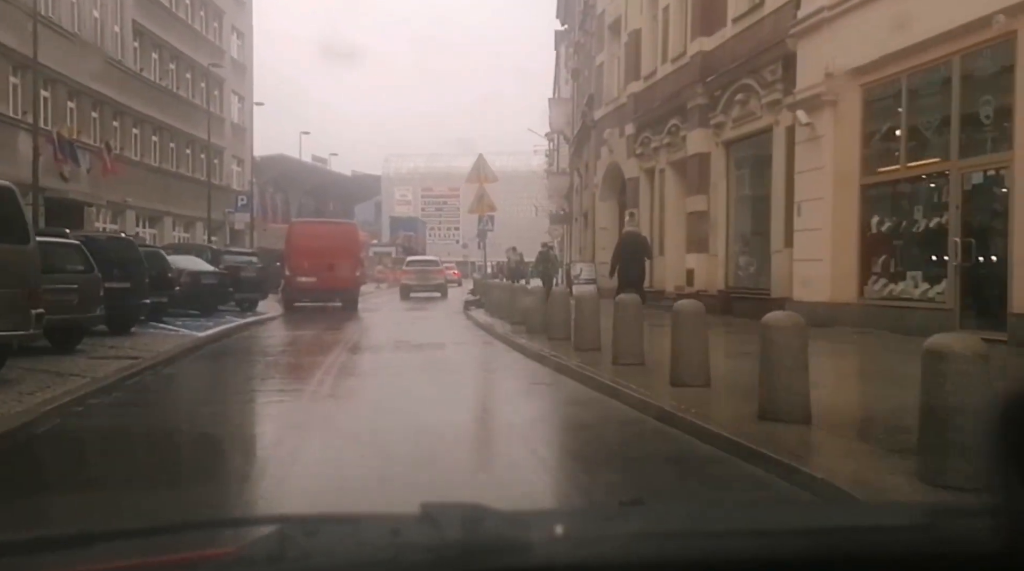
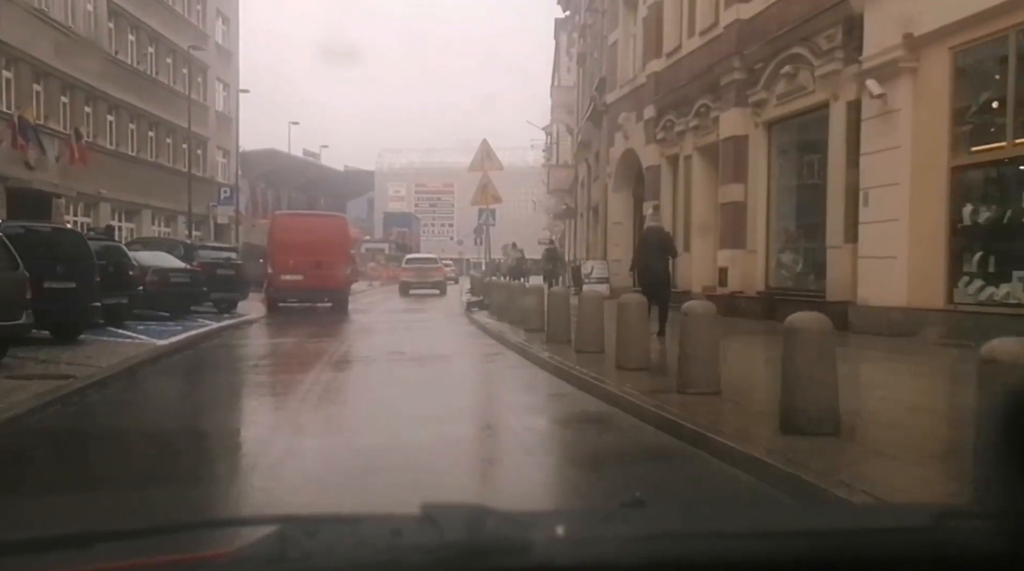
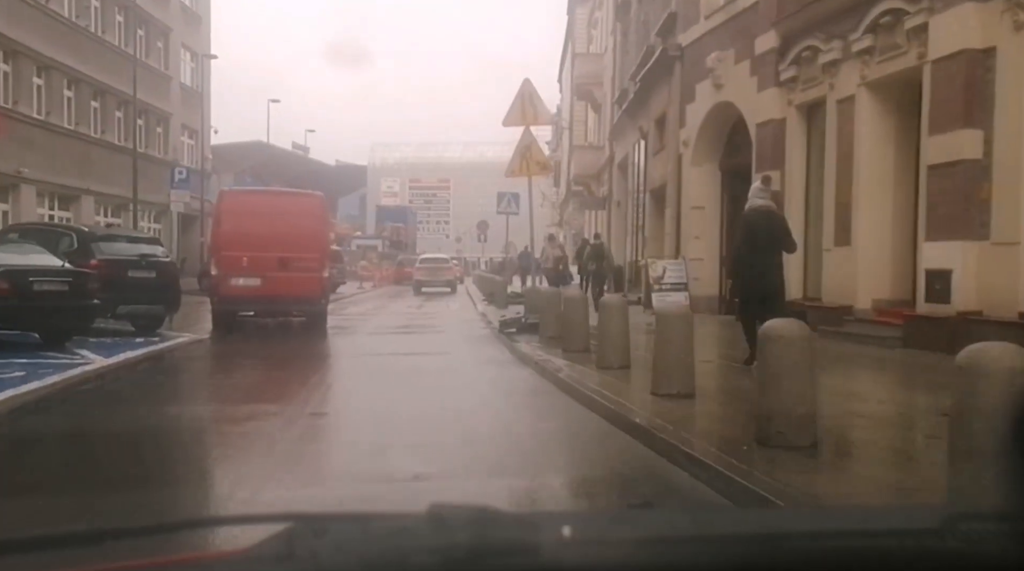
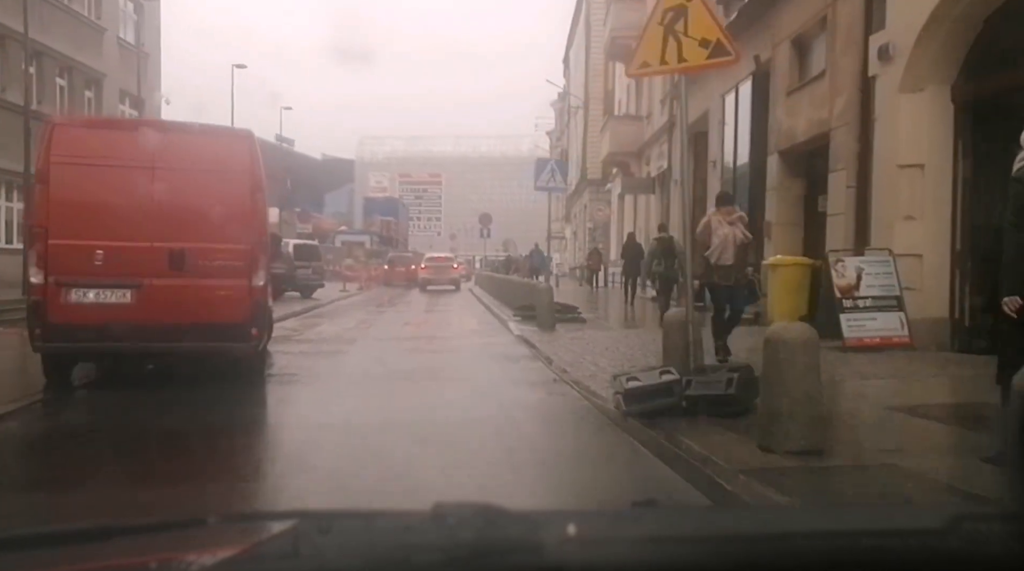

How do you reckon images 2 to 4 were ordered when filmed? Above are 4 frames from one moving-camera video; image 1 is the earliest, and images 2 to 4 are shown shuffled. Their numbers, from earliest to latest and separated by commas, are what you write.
2, 3, 4
